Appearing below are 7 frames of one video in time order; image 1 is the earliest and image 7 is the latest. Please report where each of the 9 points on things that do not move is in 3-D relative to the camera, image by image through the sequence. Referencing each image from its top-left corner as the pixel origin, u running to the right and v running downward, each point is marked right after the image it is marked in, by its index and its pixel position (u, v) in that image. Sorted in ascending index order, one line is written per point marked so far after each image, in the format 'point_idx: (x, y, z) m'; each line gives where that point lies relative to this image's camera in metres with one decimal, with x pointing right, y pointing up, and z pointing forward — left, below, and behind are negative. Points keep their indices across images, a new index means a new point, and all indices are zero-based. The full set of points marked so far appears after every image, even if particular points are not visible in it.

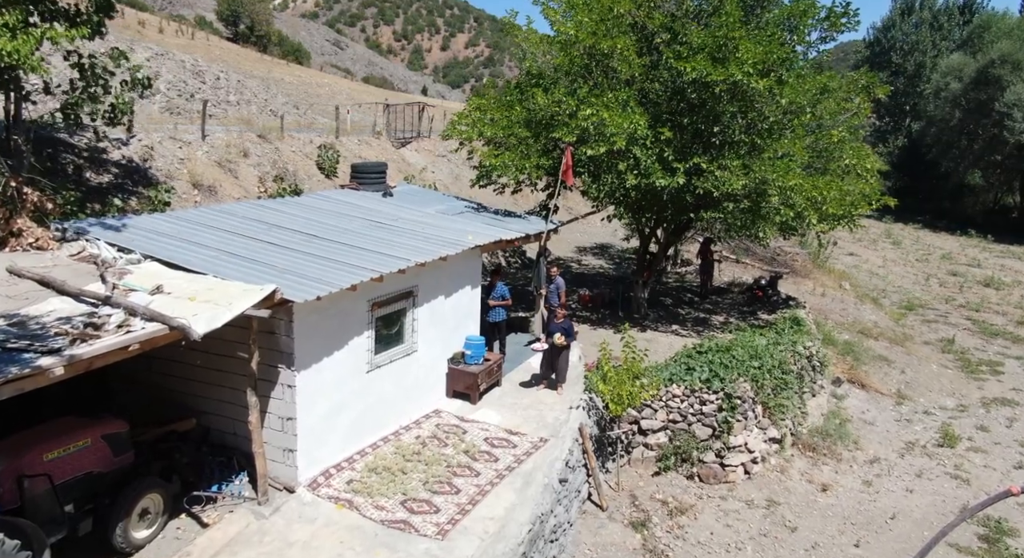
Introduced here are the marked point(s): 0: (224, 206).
0: (-4.6, +1.2, +12.8) m
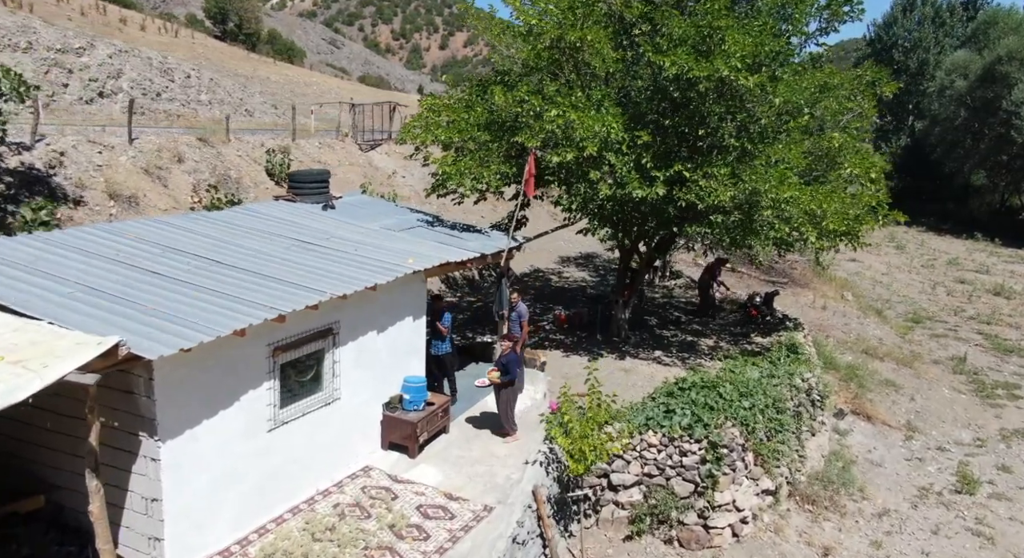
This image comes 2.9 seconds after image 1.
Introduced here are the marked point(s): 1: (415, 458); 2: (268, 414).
0: (-5.3, +0.7, +10.9) m
1: (-1.3, -2.4, +10.7) m
2: (-2.8, -1.5, +8.9) m
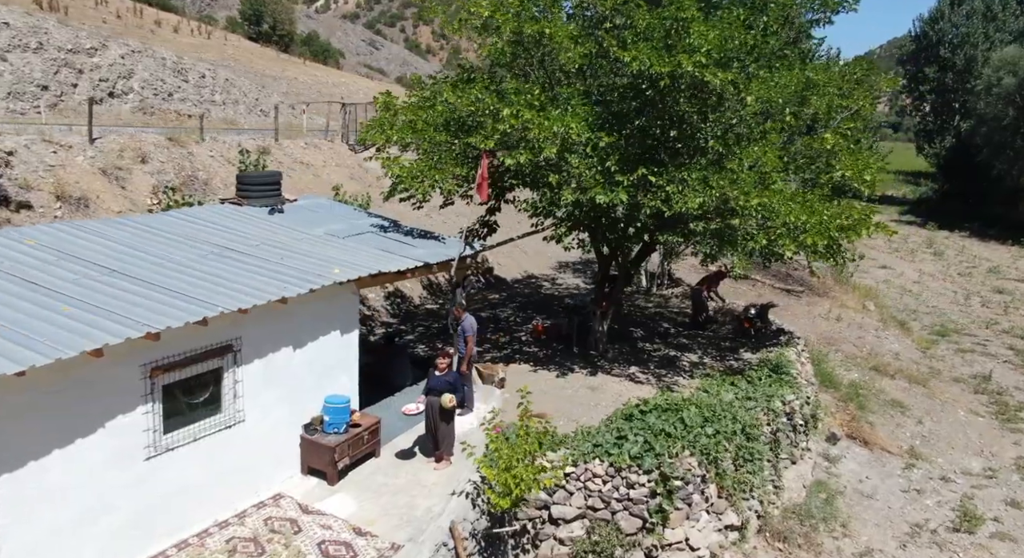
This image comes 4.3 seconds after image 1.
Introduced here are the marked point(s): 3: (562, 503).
0: (-6.2, +0.6, +10.3) m
1: (-2.2, -2.5, +9.9) m
2: (-3.8, -1.7, +8.2) m
3: (+0.6, -2.9, +10.1) m
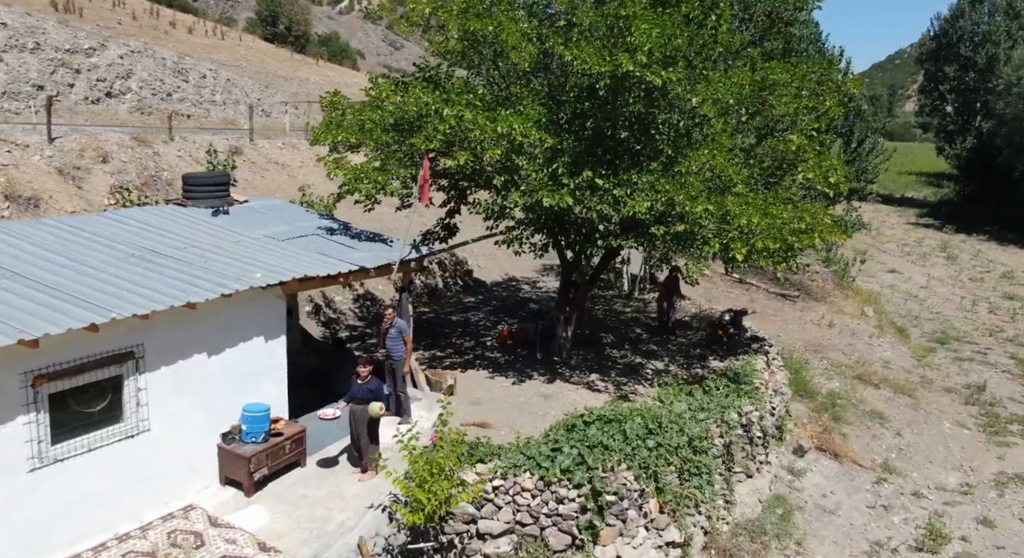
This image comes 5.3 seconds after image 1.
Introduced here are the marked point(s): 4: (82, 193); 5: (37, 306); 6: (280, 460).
0: (-7.1, +0.6, +10.2) m
1: (-3.1, -2.6, +9.6) m
2: (-4.8, -1.7, +8.0) m
3: (-0.3, -2.9, +9.8) m
4: (-8.3, +1.7, +15.3) m
5: (-5.0, -0.3, +8.3) m
6: (-2.9, -2.2, +9.8) m
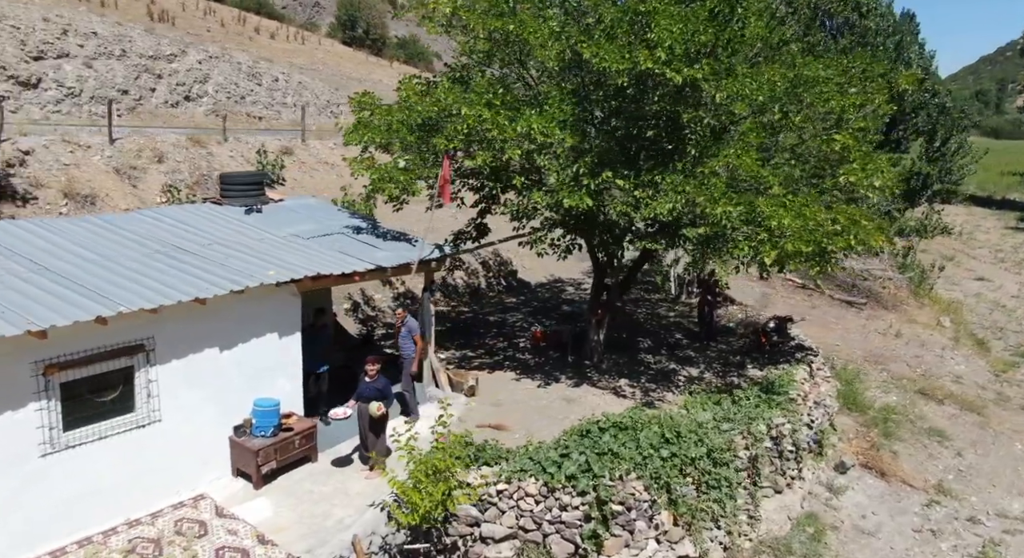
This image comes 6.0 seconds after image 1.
0: (-6.9, +0.7, +10.7) m
1: (-3.1, -2.5, +9.7) m
2: (-4.9, -1.6, +8.3) m
3: (-0.2, -2.9, +9.6) m
4: (-7.6, +1.8, +16.0) m
5: (-5.0, -0.2, +8.7) m
6: (-2.8, -2.2, +10.0) m
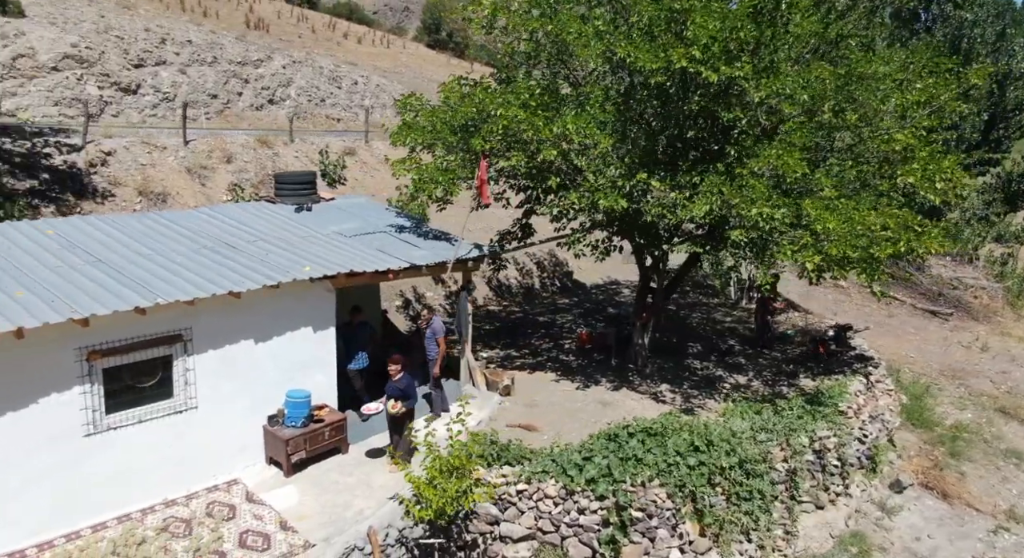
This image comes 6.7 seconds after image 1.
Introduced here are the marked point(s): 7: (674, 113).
0: (-6.4, +0.8, +11.5) m
1: (-2.8, -2.5, +10.1) m
2: (-4.8, -1.5, +8.9) m
3: (0.0, -2.9, +9.7) m
4: (-6.5, +1.9, +16.8) m
5: (-4.8, -0.1, +9.3) m
6: (-2.5, -2.1, +10.3) m
7: (+2.3, +2.4, +11.2) m
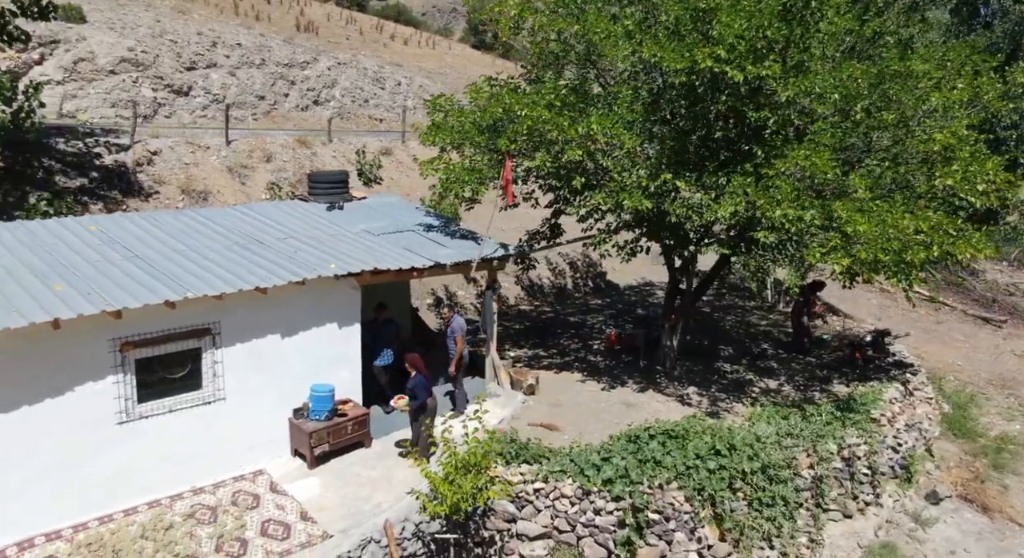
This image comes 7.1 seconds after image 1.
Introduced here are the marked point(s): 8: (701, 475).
0: (-6.1, +0.9, +11.9) m
1: (-2.6, -2.5, +10.3) m
2: (-4.6, -1.5, +9.2) m
3: (+0.2, -2.9, +9.7) m
4: (-5.8, +2.0, +17.2) m
5: (-4.6, -0.1, +9.6) m
6: (-2.3, -2.1, +10.5) m
7: (+2.7, +2.4, +11.1) m
8: (+2.4, -2.4, +9.9) m
